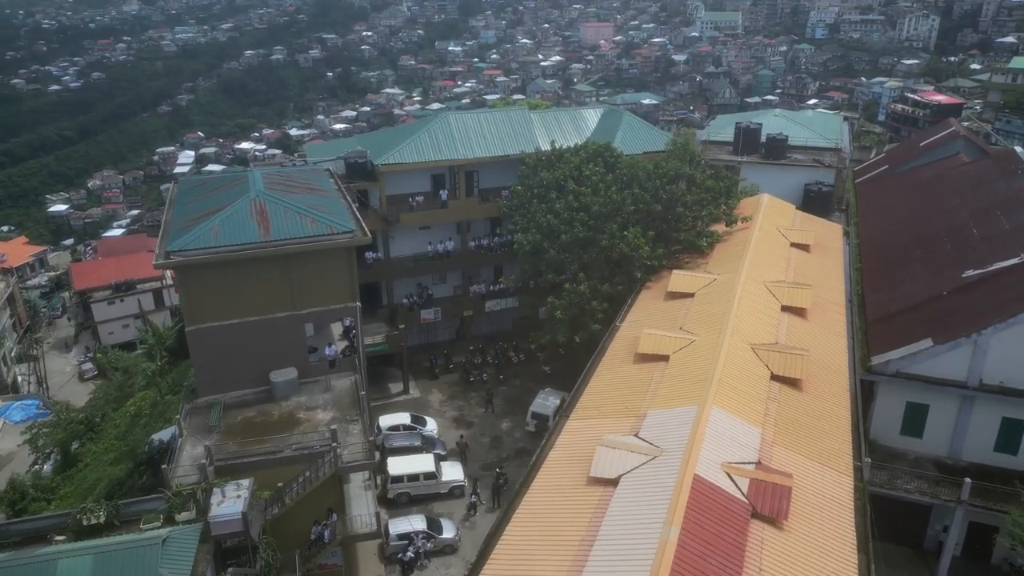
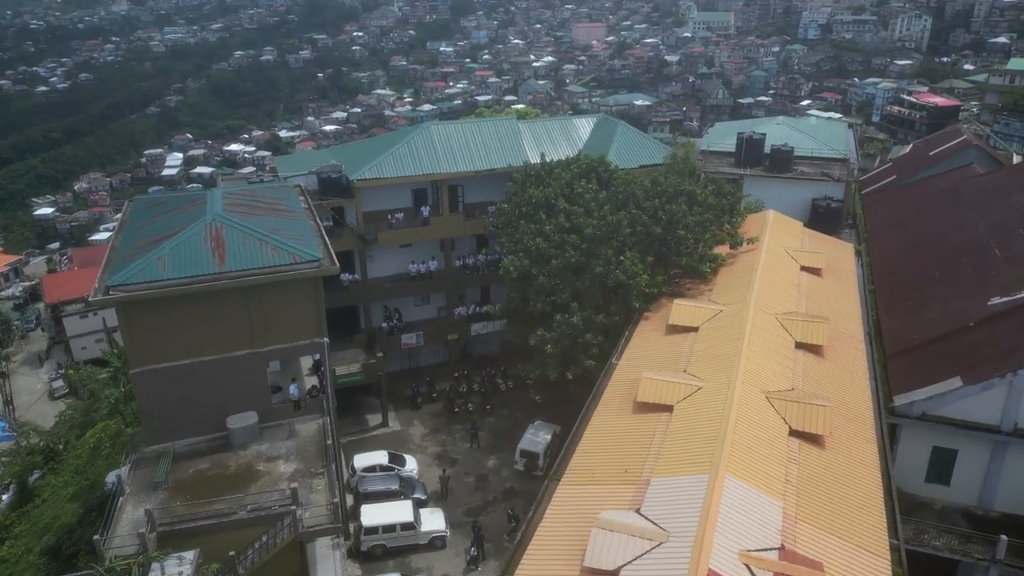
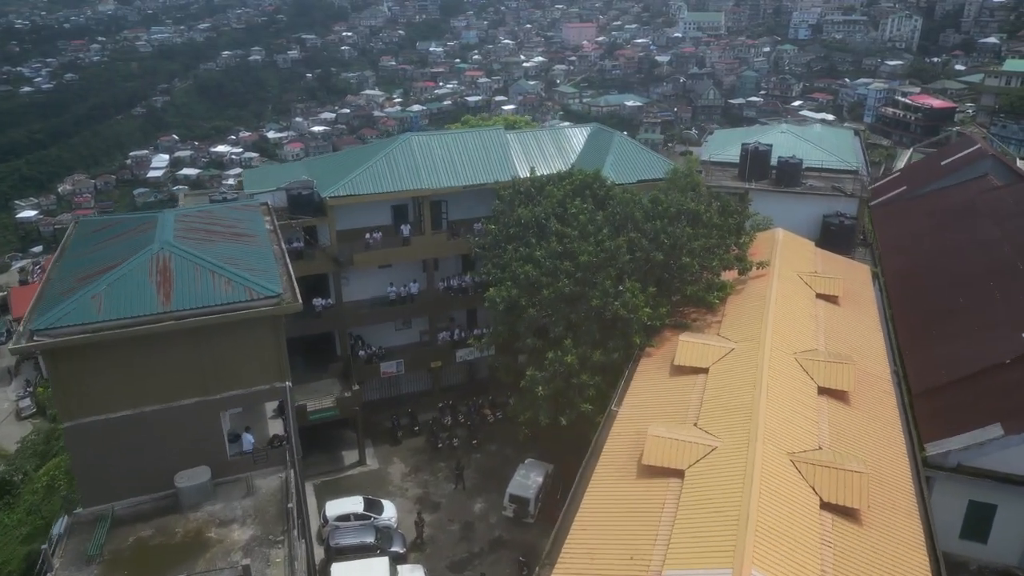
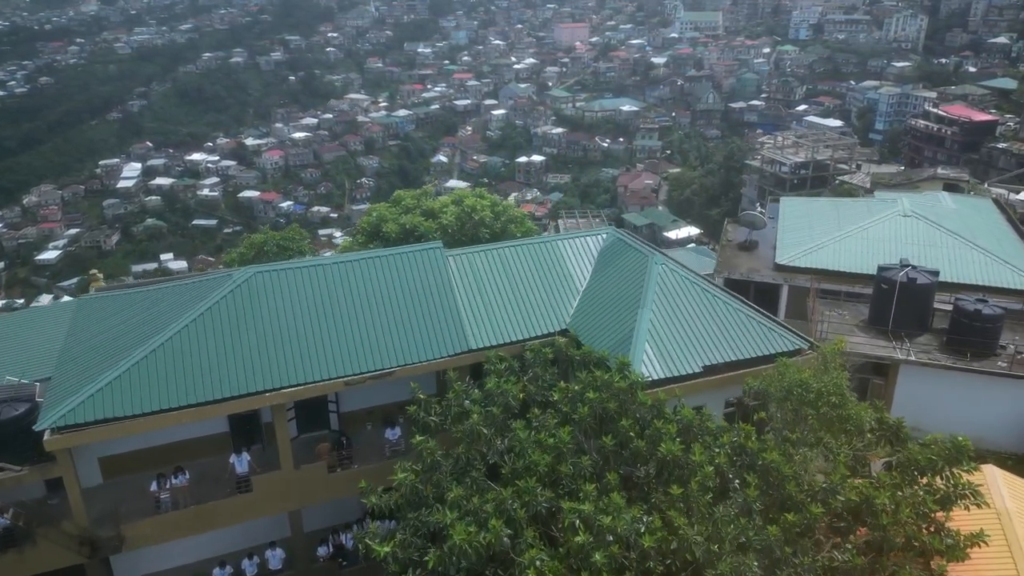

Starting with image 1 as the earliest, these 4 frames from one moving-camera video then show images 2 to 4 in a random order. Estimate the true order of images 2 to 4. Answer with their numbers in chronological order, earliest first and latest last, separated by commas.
2, 3, 4
